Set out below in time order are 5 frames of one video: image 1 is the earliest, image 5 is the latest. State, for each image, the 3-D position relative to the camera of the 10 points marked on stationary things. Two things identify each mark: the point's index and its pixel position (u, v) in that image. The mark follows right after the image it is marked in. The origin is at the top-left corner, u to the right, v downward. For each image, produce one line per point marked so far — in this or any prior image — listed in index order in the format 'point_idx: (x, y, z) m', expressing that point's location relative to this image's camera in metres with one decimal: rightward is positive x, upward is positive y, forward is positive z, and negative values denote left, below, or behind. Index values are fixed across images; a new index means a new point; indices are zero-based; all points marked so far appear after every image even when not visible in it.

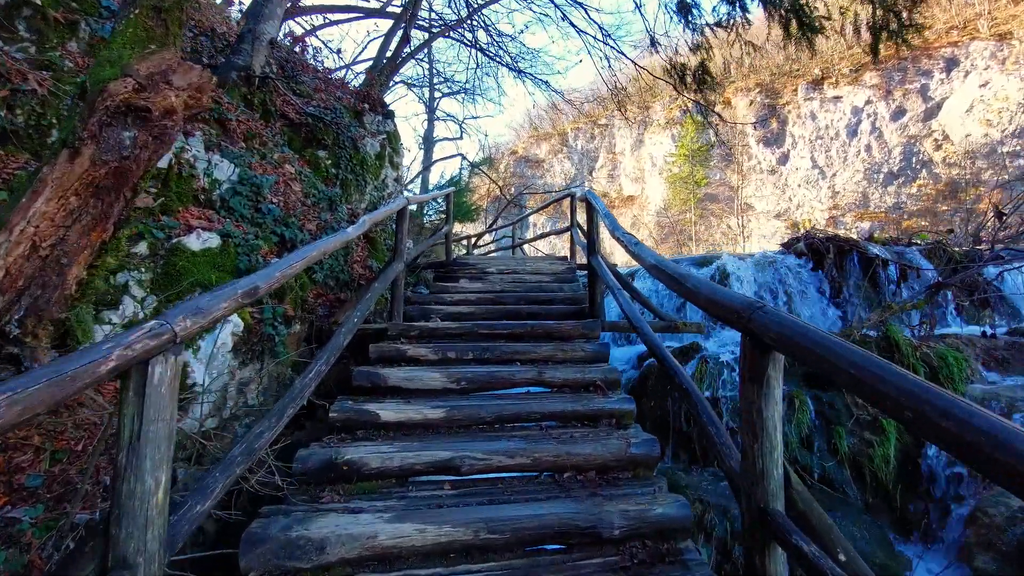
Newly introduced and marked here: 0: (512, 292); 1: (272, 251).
0: (0.0, -0.1, +4.9) m
1: (-1.6, +0.3, +3.5) m
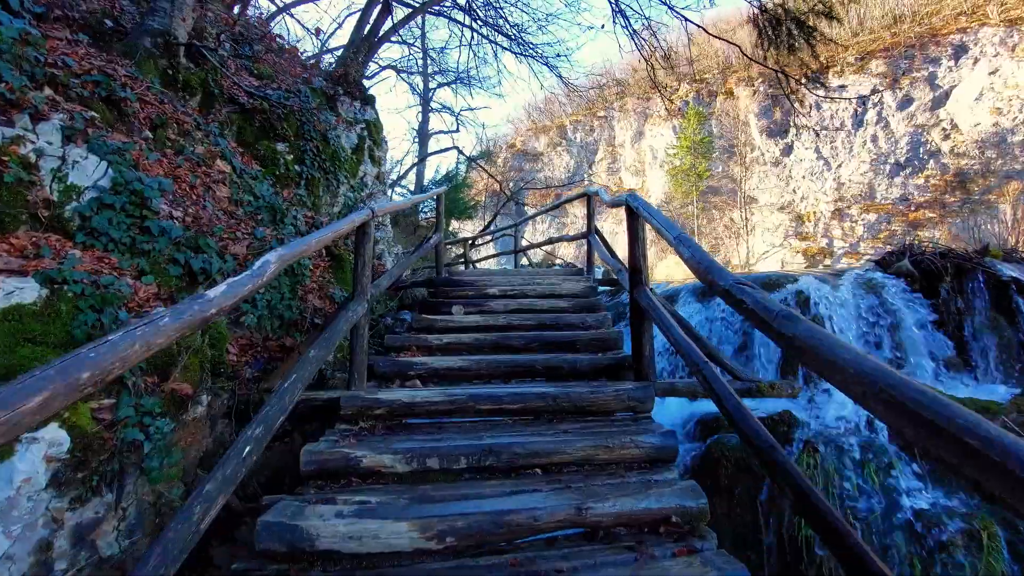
0: (+0.1, -0.3, +3.7) m
1: (-1.6, 0.0, +2.3) m
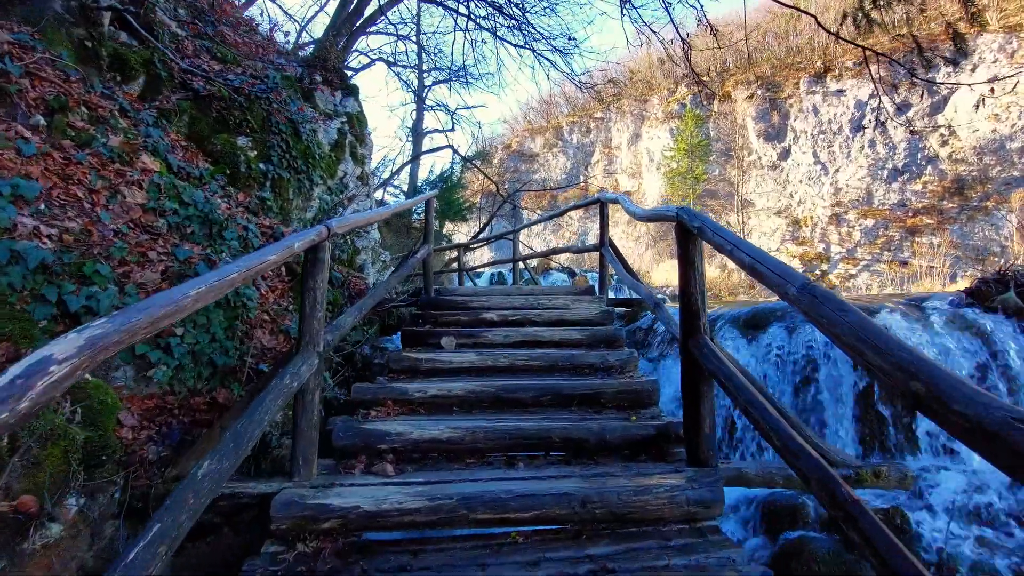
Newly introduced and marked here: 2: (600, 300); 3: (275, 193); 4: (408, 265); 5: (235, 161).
0: (+0.1, -0.5, +3.0) m
1: (-1.5, -0.2, +1.6) m
2: (+0.7, -0.1, +4.3) m
3: (-2.0, +0.8, +4.3) m
4: (-0.9, +0.2, +4.4) m
5: (-2.2, +1.0, +4.0) m
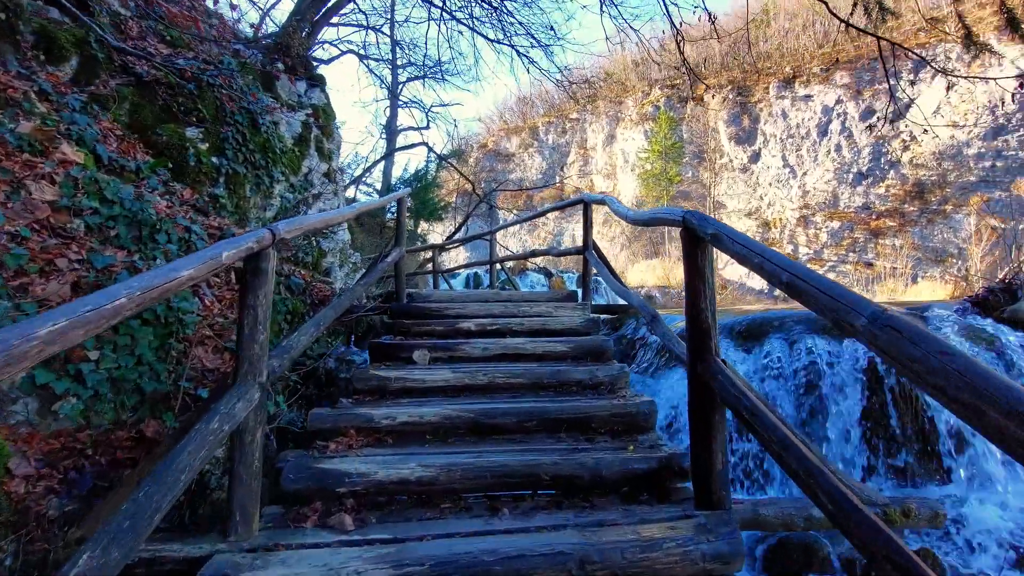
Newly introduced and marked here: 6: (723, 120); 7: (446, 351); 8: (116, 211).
0: (0.0, -0.5, +2.7) m
1: (-1.6, -0.2, +1.2) m
2: (+0.6, -0.2, +4.1) m
3: (-2.1, +0.7, +3.9) m
4: (-1.1, +0.1, +4.0) m
5: (-2.3, +0.9, +3.6) m
6: (+7.8, +6.1, +18.5) m
7: (-0.4, -0.4, +3.1) m
8: (-1.7, +0.3, +2.2) m
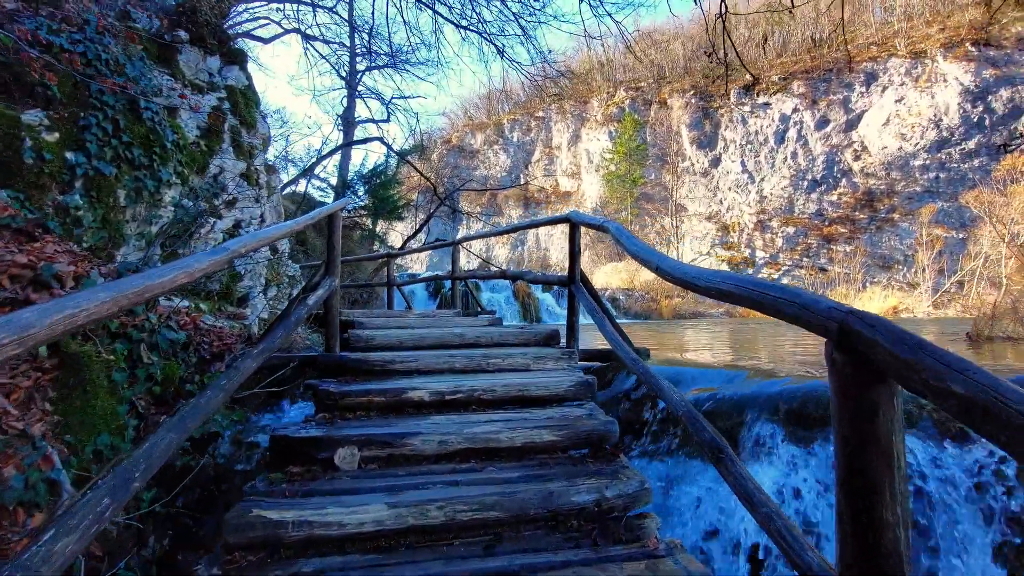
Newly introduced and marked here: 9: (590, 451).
0: (-0.1, -0.8, +1.7) m
1: (-1.6, -0.5, +0.2) m
2: (+0.4, -0.4, +3.2) m
3: (-2.3, +0.5, +2.8) m
4: (-1.3, -0.1, +3.0) m
5: (-2.5, +0.7, +2.5) m
6: (+6.6, +5.8, +18.0) m
7: (-0.5, -0.7, +2.2) m
8: (-1.8, +0.1, +1.1) m
9: (+0.4, -0.7, +2.3) m
